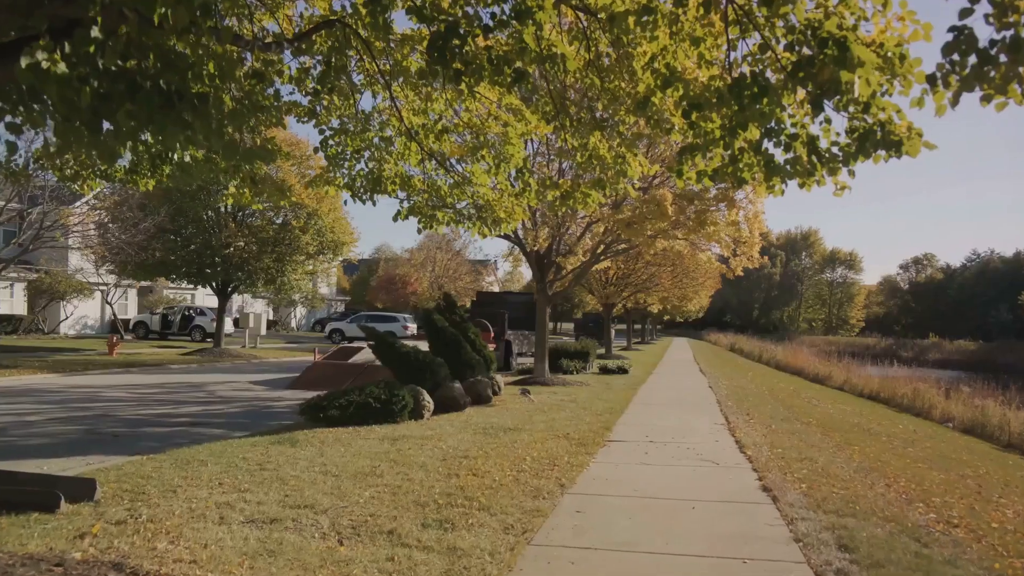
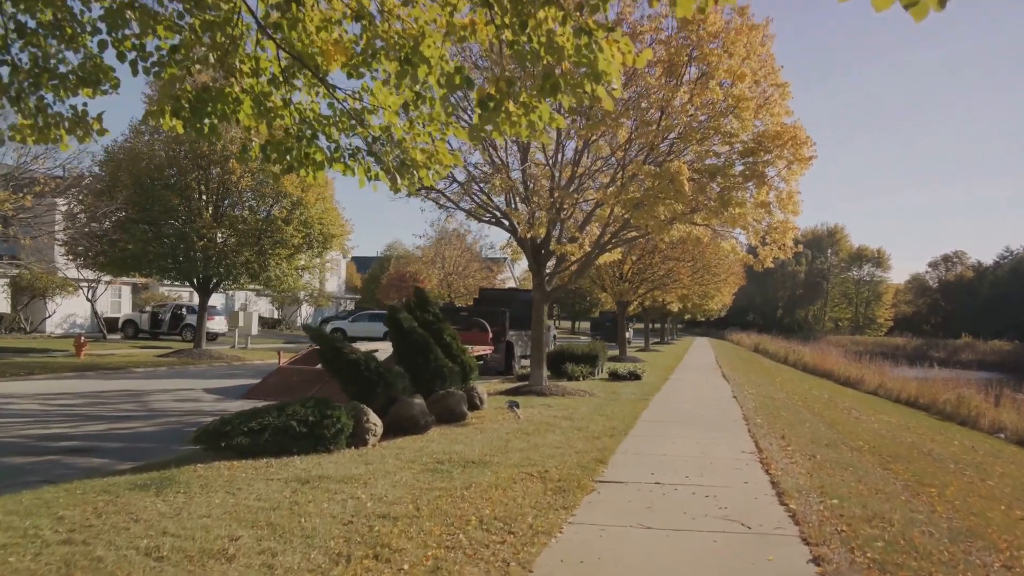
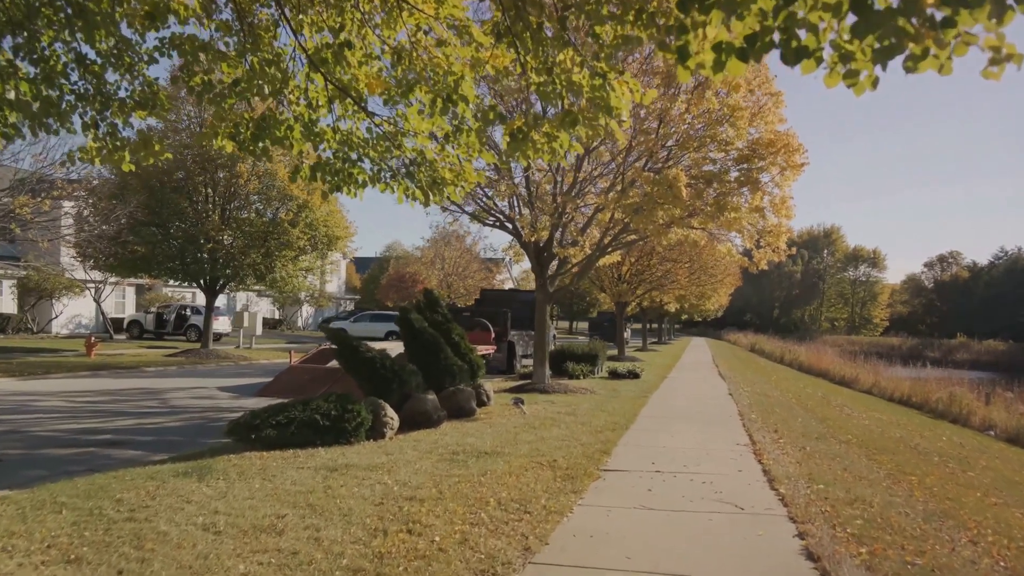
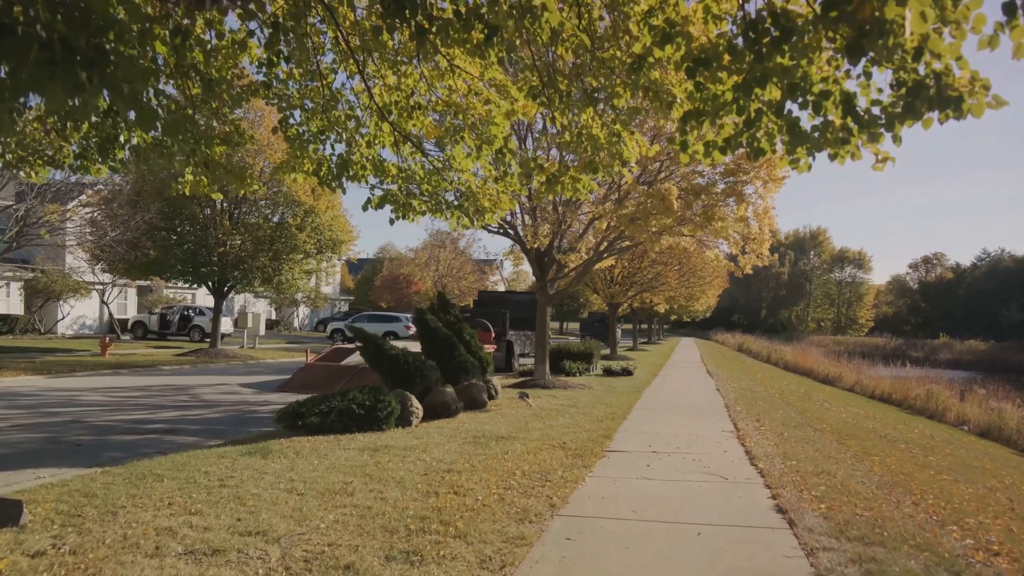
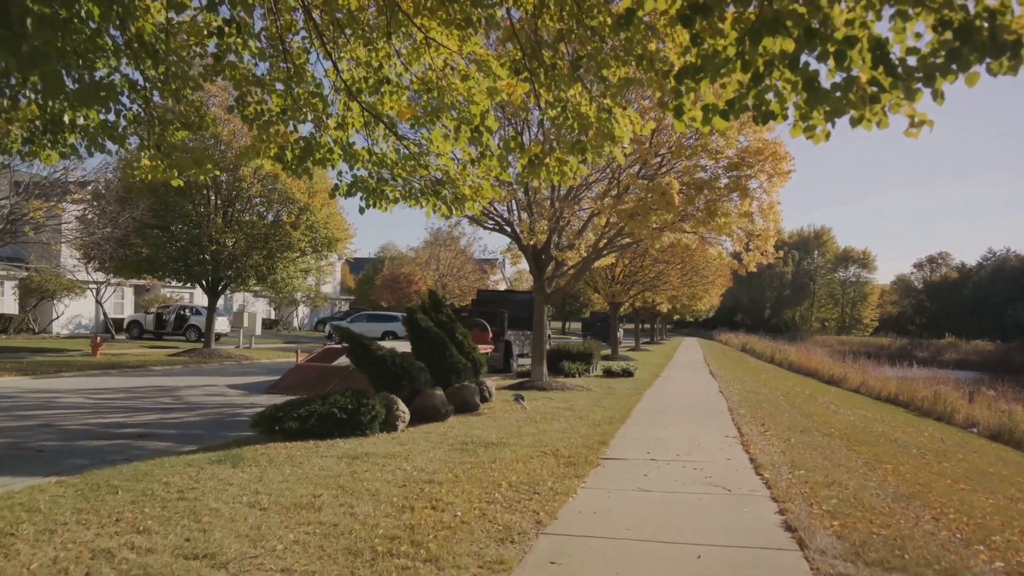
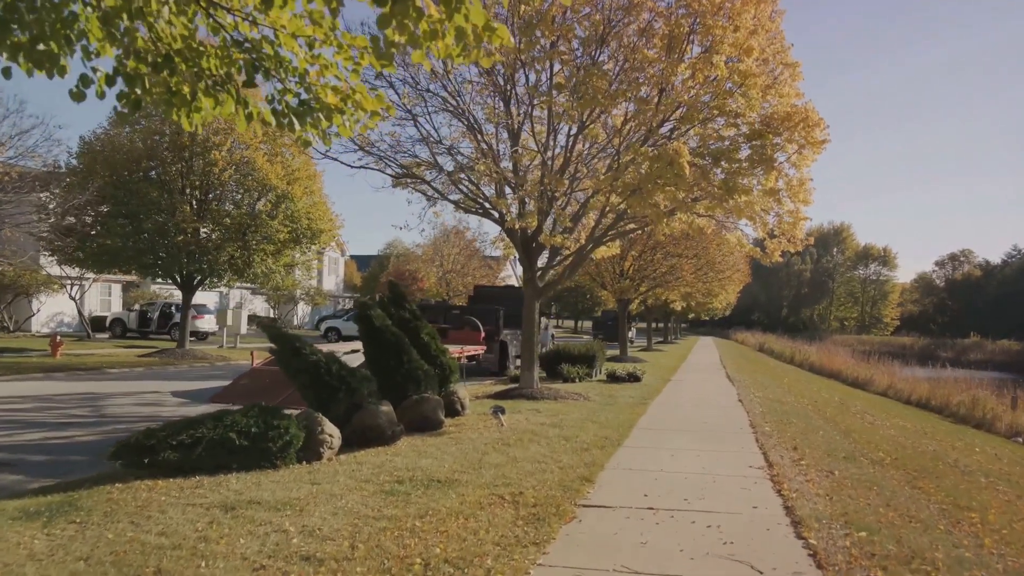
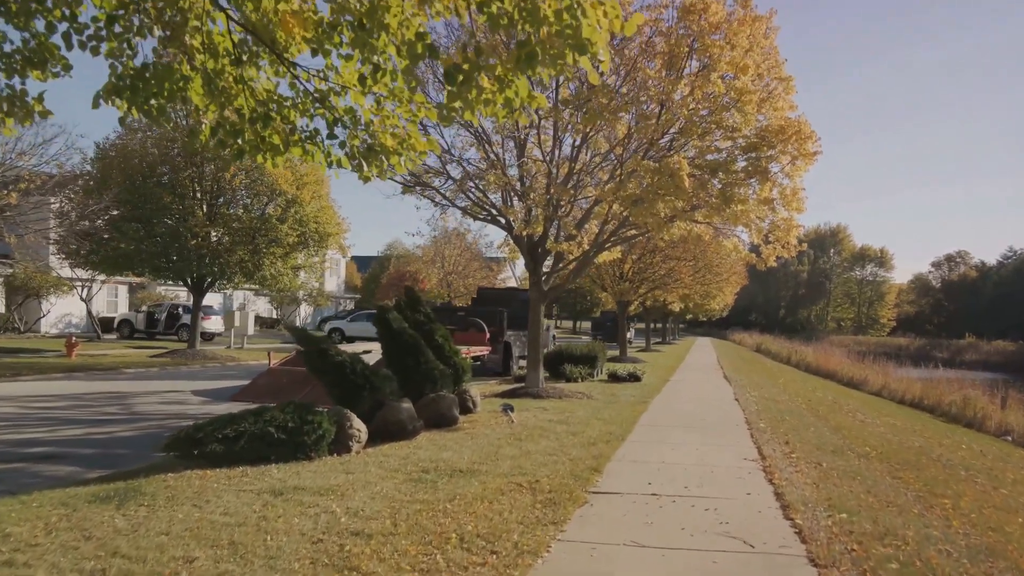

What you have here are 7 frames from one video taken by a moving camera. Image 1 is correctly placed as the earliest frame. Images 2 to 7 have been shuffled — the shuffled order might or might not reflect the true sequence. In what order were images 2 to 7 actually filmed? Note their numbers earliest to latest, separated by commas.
4, 5, 3, 2, 7, 6
